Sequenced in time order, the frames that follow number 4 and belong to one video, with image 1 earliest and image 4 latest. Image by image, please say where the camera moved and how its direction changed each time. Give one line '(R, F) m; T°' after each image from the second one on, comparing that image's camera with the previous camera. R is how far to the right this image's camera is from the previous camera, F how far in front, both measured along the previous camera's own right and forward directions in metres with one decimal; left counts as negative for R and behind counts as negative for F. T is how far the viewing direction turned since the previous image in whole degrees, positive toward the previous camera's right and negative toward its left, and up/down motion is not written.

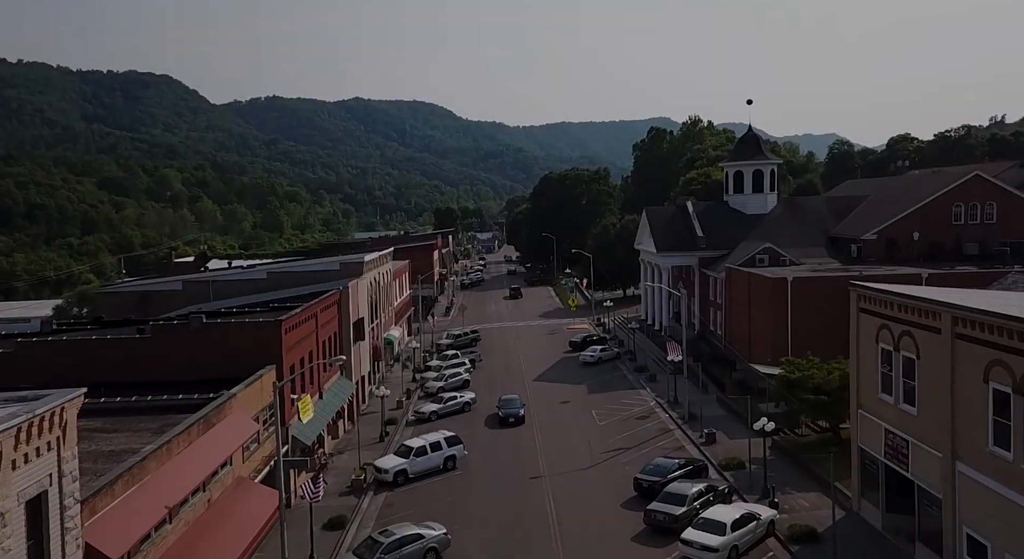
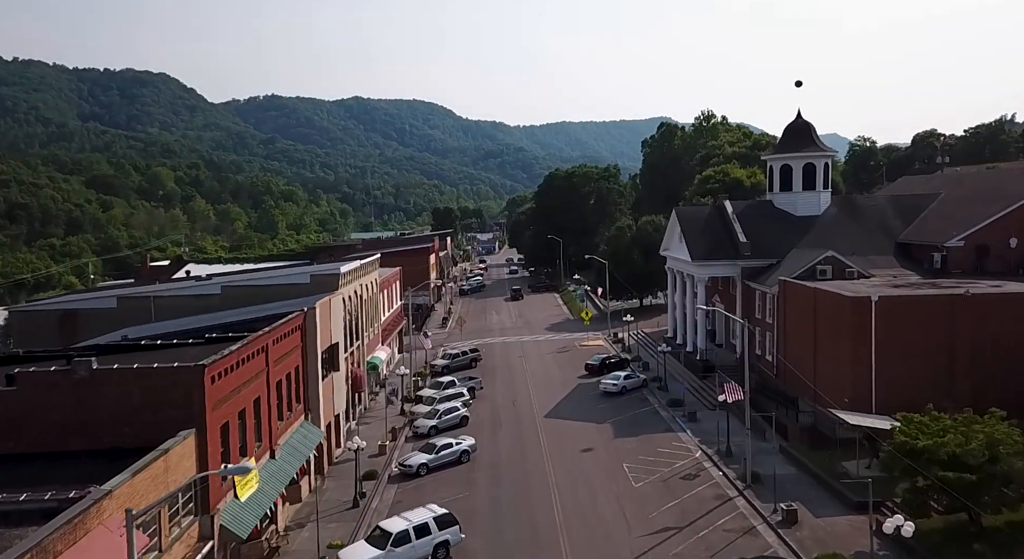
(-0.4, +8.6) m; 0°
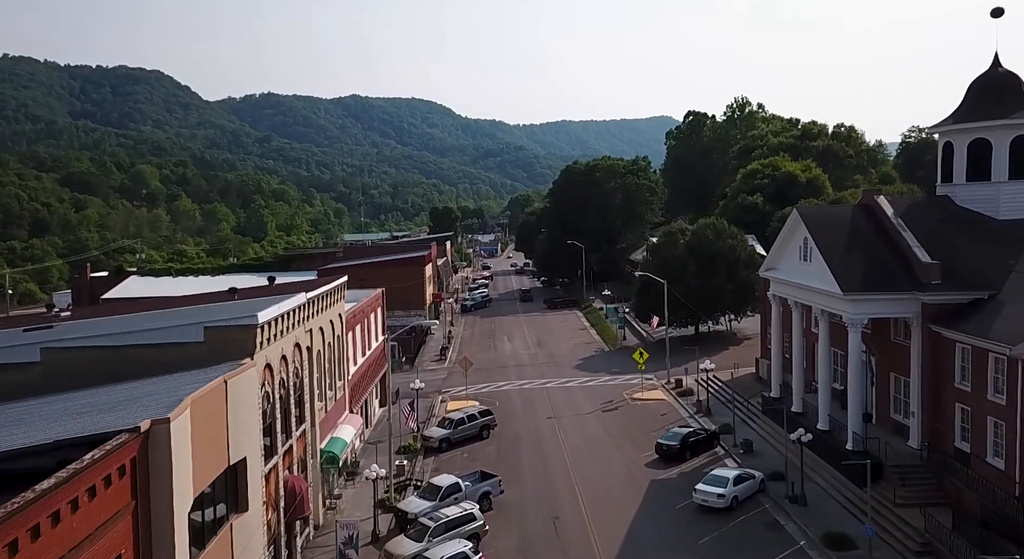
(-1.4, +17.5) m; 0°
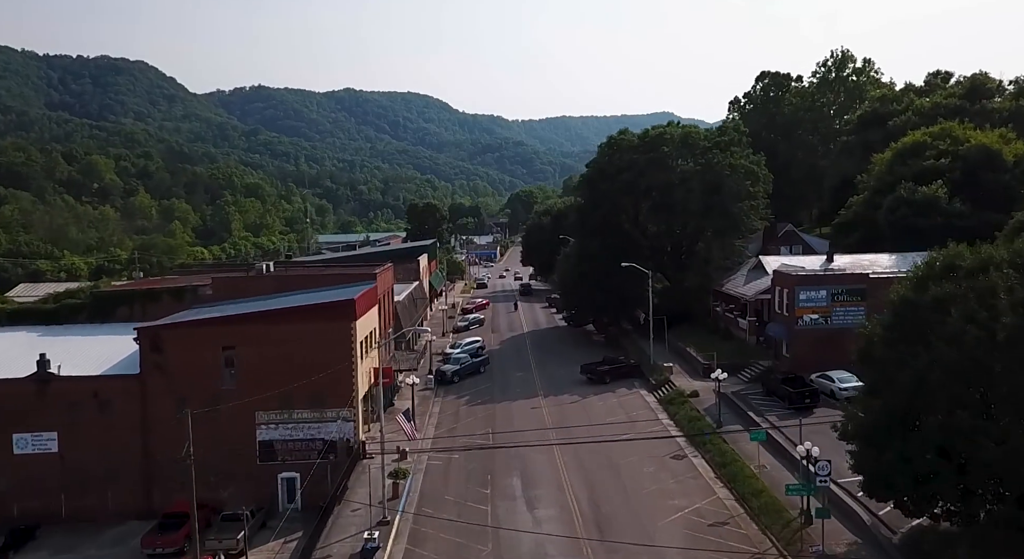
(-0.9, +38.2) m; 0°
